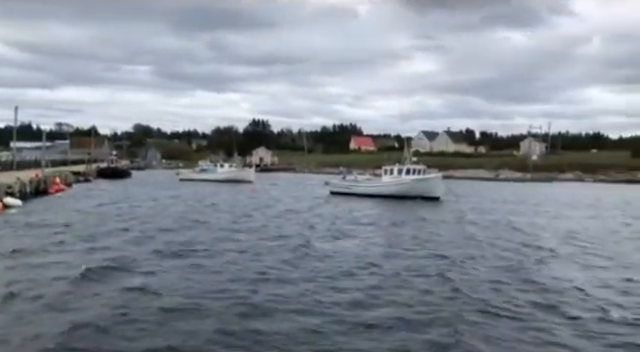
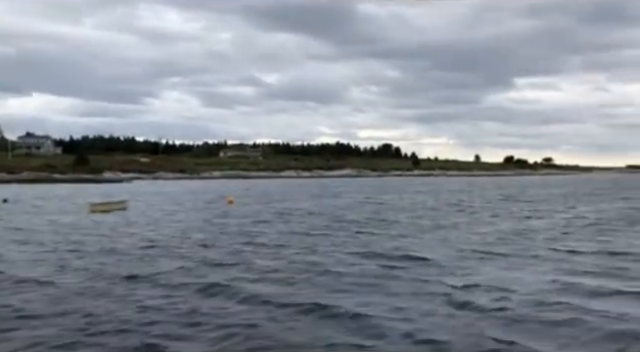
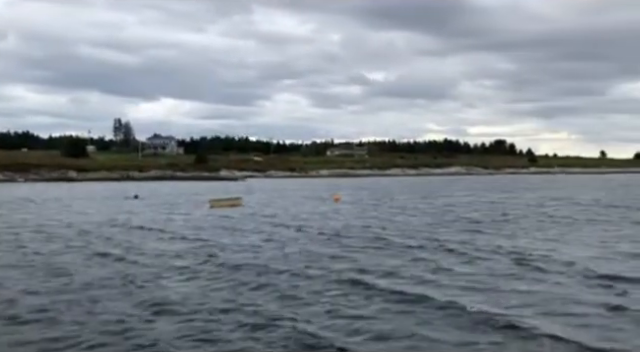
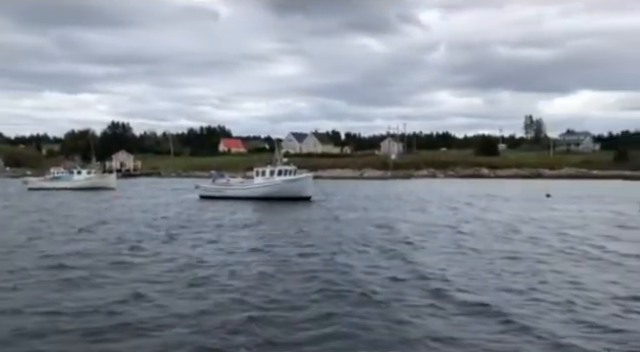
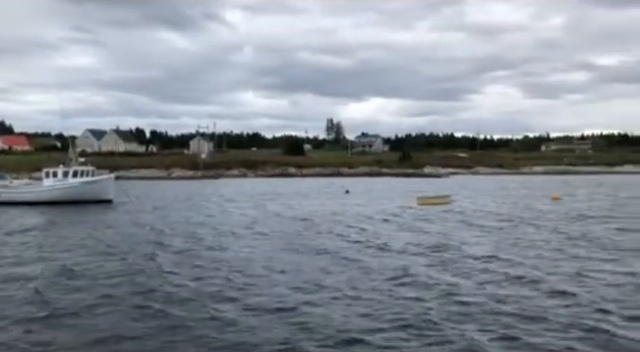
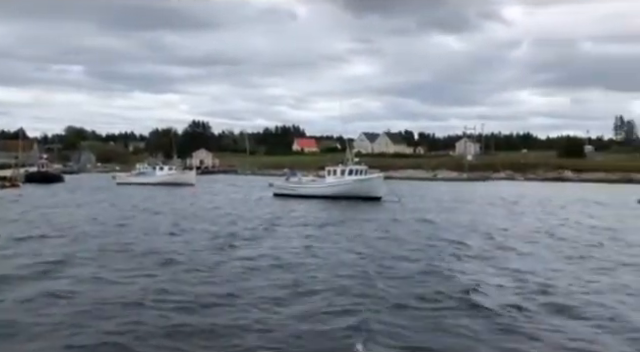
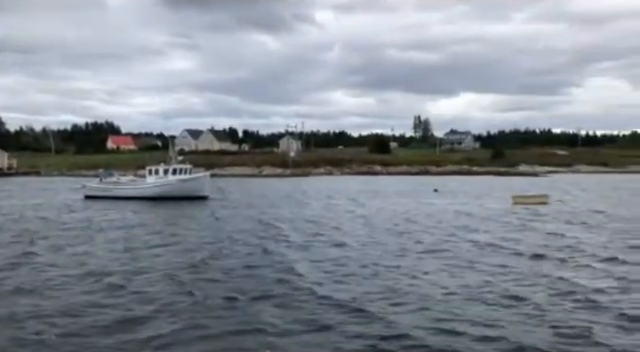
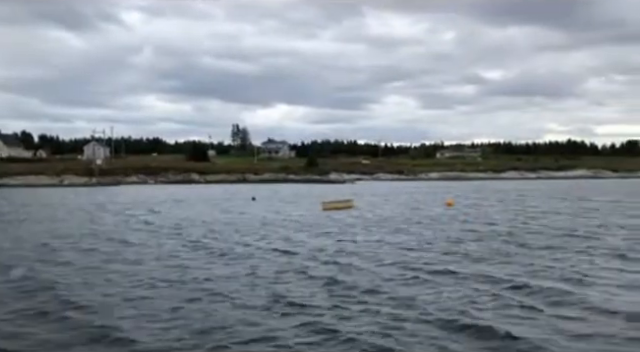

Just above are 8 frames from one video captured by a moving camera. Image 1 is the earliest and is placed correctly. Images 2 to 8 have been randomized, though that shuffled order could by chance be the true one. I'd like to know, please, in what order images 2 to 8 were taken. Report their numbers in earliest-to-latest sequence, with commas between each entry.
6, 4, 7, 5, 8, 3, 2
